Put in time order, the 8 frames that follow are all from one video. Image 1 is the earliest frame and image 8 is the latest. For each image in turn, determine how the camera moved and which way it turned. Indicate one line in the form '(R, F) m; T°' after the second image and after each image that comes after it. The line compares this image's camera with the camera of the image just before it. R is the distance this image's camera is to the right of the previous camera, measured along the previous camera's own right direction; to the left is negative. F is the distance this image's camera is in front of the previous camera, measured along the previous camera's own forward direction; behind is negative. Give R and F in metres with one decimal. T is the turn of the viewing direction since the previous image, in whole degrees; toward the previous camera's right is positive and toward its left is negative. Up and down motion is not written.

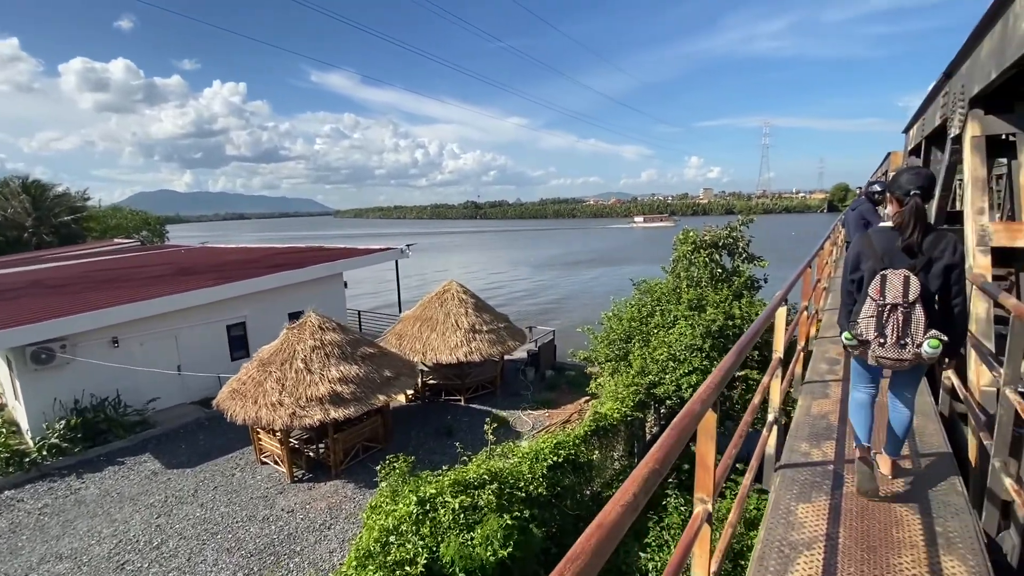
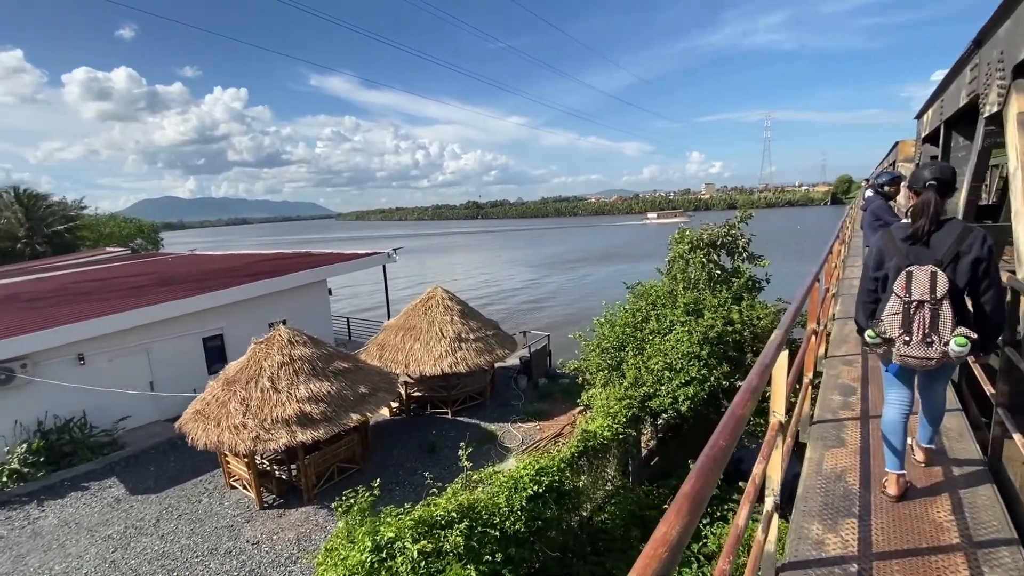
(+0.5, +0.9) m; 0°
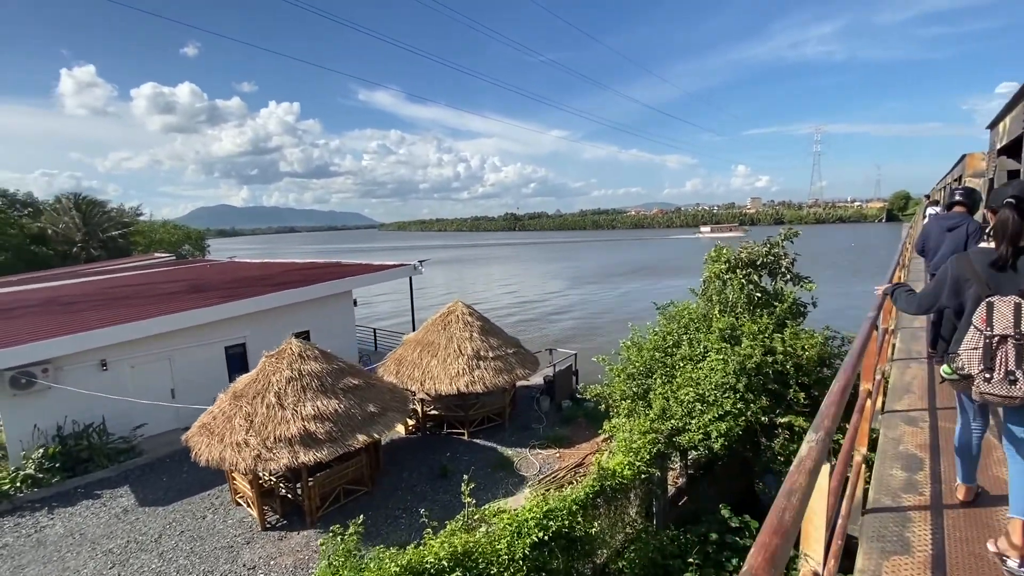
(+0.4, +0.7) m; -4°
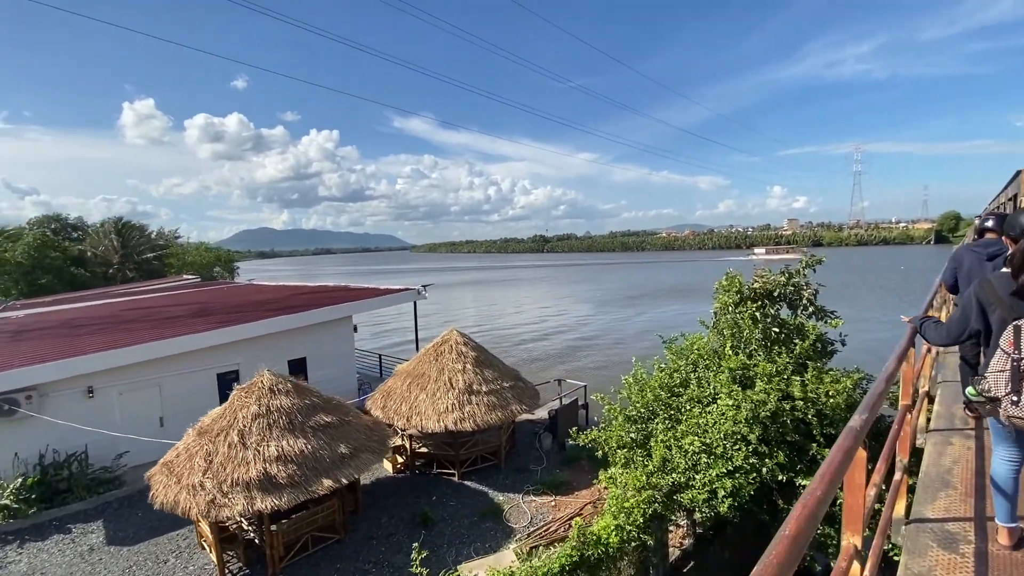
(+1.0, +1.0) m; -4°
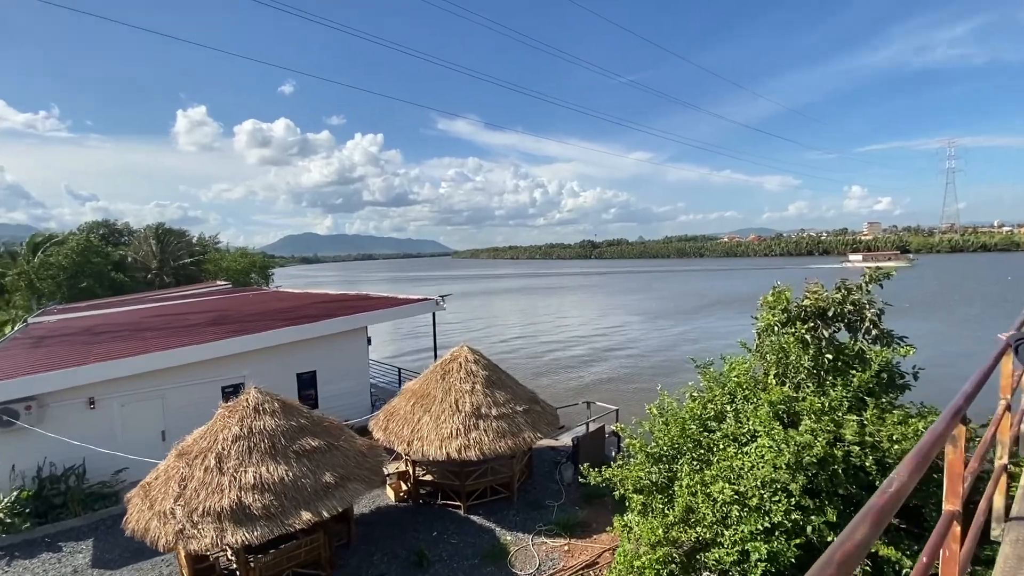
(+0.5, +1.2) m; -4°
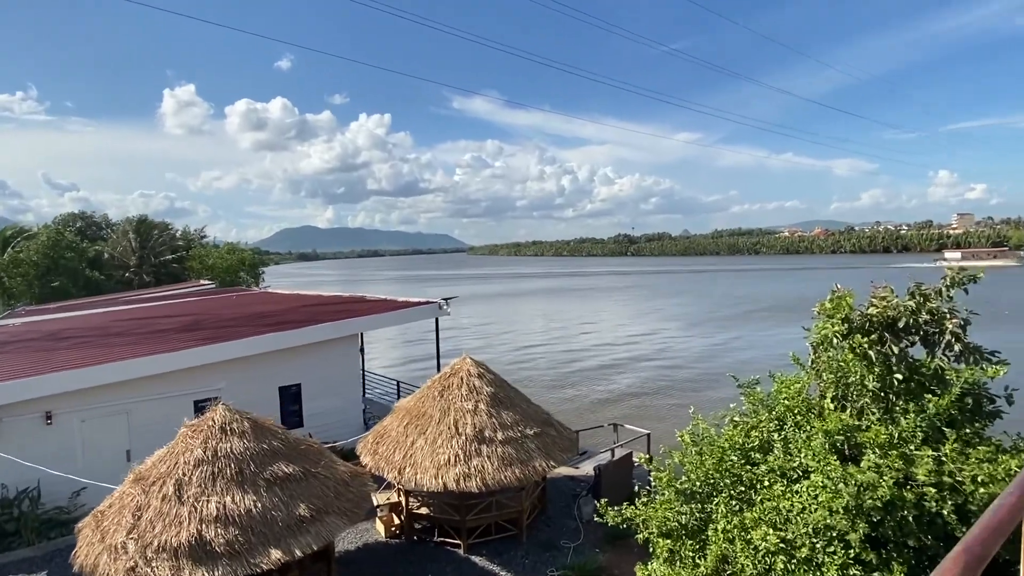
(-0.2, +1.6) m; 0°
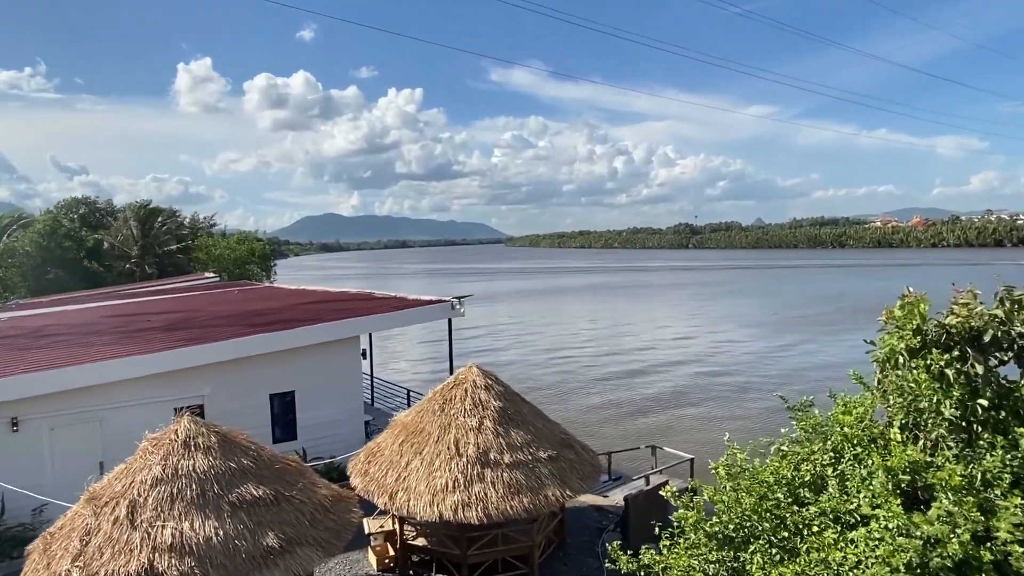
(-0.1, +1.5) m; -2°
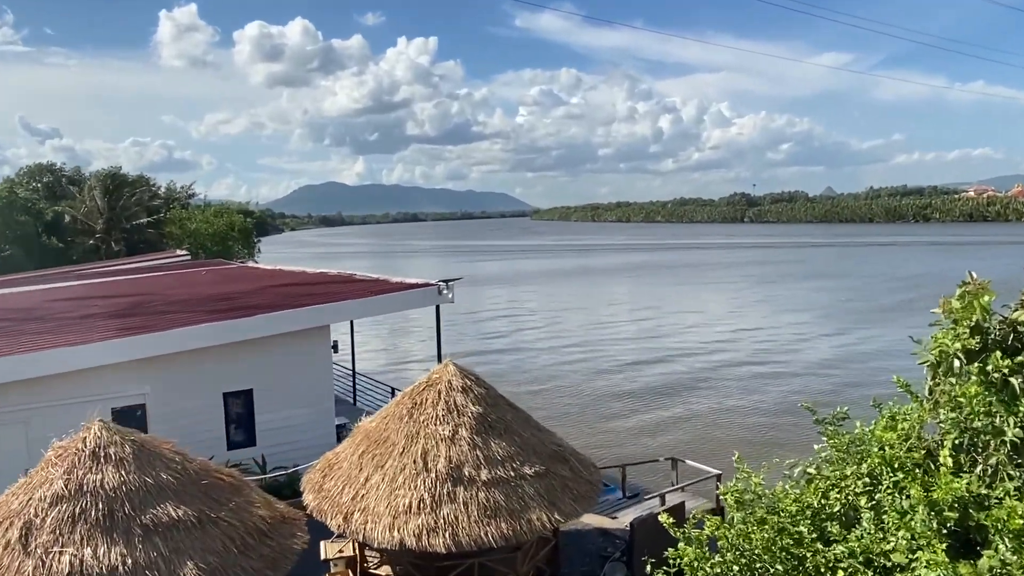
(+0.3, +1.8) m; 0°
